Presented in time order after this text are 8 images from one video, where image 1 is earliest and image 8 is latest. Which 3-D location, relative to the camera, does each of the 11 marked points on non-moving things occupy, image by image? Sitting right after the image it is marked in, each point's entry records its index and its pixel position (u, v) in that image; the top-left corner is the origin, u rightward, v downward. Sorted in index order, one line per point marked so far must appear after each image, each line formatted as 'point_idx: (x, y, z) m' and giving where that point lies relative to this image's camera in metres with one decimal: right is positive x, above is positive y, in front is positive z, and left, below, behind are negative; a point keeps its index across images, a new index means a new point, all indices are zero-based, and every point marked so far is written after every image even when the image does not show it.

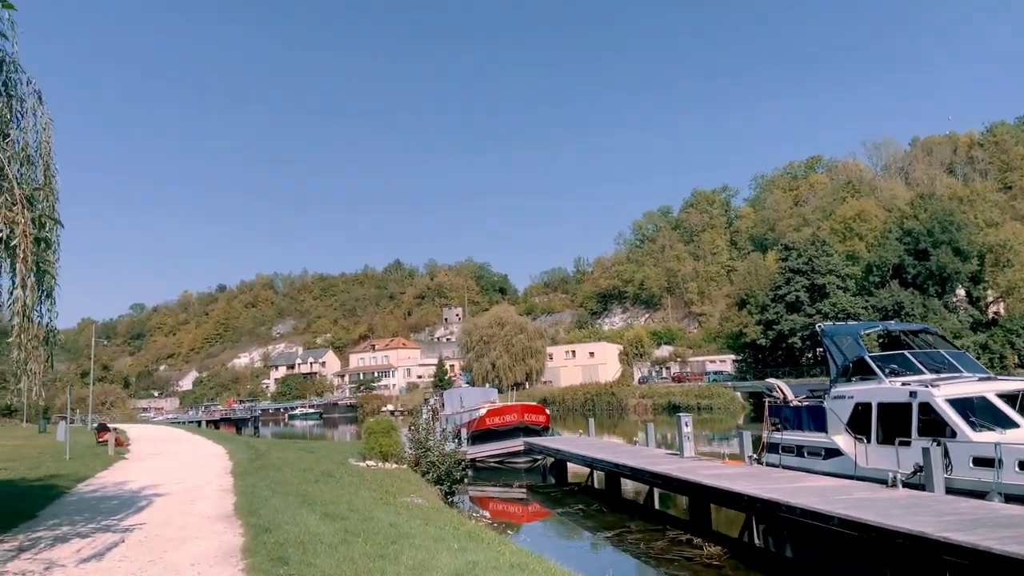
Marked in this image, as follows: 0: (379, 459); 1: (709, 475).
0: (-3.8, -4.9, +19.9) m
1: (+4.2, -4.0, +14.9) m
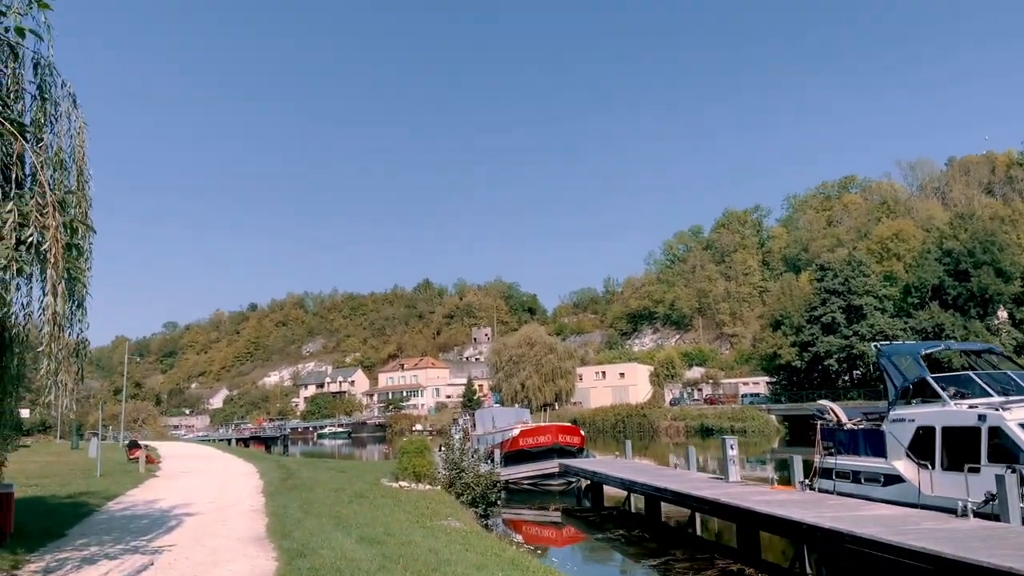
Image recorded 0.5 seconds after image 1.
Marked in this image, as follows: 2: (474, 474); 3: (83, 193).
0: (-2.8, -5.3, +19.4) m
1: (+5.0, -4.3, +14.1) m
2: (-1.0, -4.9, +18.5) m
3: (-4.9, +1.1, +8.1) m
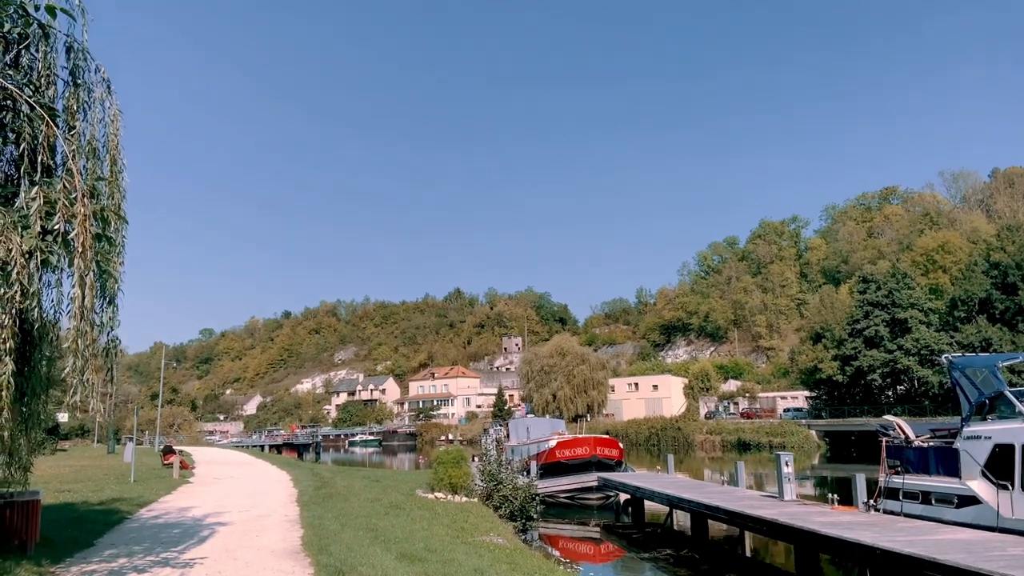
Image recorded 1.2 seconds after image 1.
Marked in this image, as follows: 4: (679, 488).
0: (-1.7, -5.4, +18.7) m
1: (+5.8, -4.4, +13.2) m
2: (0.0, -5.1, +17.8) m
3: (-4.3, +1.2, +7.6) m
4: (+4.6, -5.5, +19.3) m
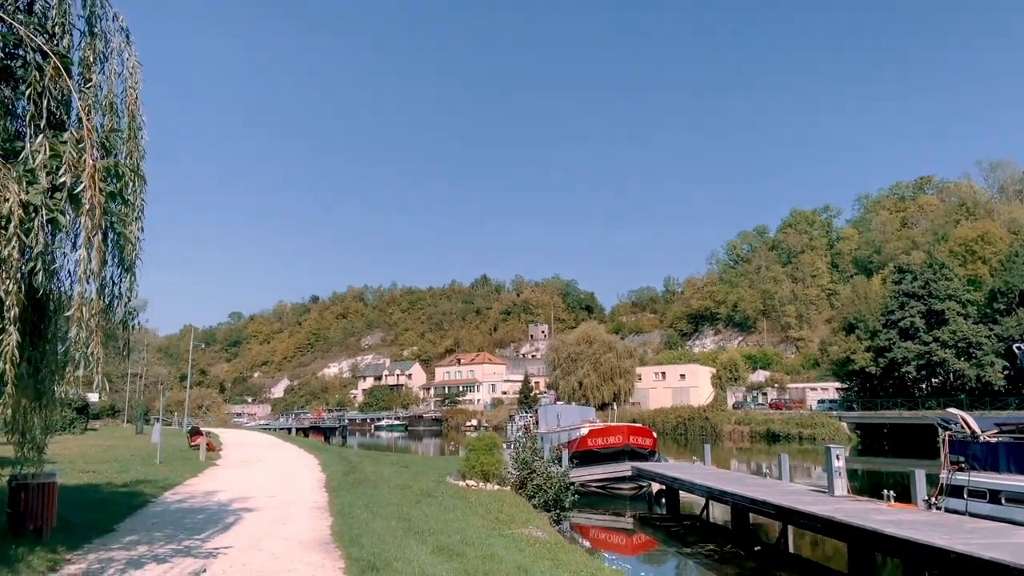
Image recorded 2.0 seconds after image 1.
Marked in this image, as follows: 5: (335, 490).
0: (-0.9, -4.9, +18.1) m
1: (+6.5, -4.1, +12.3) m
2: (+0.8, -4.6, +17.1) m
3: (-3.8, +1.5, +7.0) m
4: (+5.5, -5.1, +18.5) m
5: (-3.5, -4.0, +13.9) m
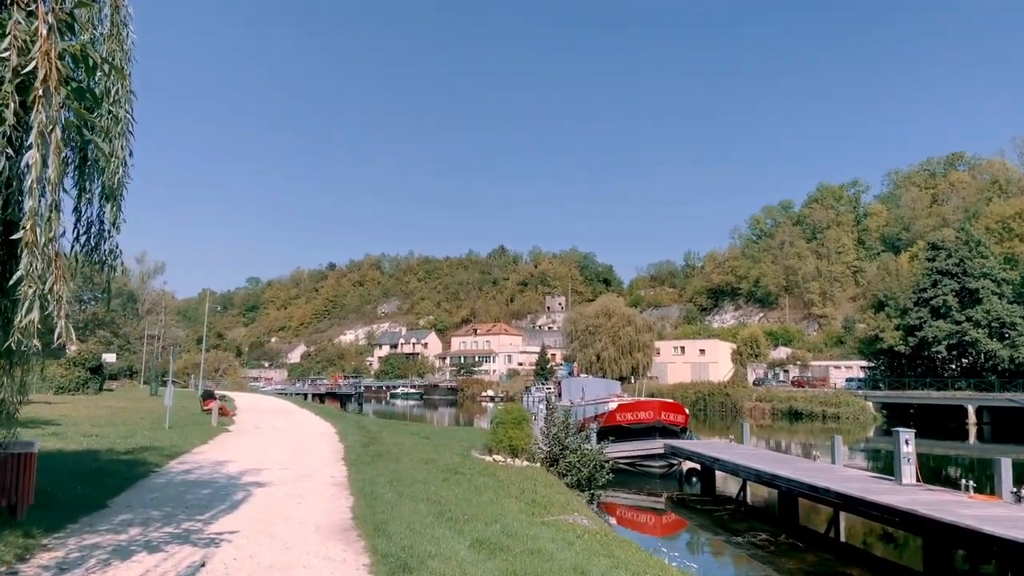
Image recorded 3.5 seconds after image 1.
0: (-0.1, -4.0, +17.0) m
1: (+7.1, -3.6, +10.9) m
2: (+1.5, -3.8, +15.9) m
3: (-3.2, +2.0, +5.6) m
4: (+6.2, -4.3, +17.2) m
5: (-2.9, -3.2, +12.7) m
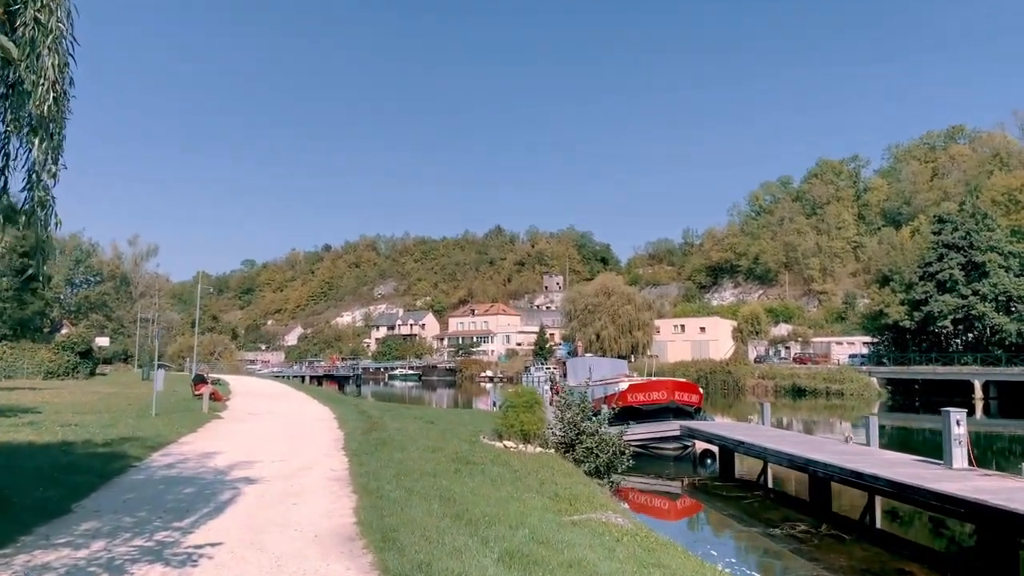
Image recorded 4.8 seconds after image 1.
0: (+0.1, -3.4, +15.9) m
1: (+7.4, -3.1, +9.9) m
2: (+1.8, -3.2, +14.8) m
3: (-2.9, +2.3, +4.4) m
4: (+6.5, -3.6, +16.1) m
5: (-2.6, -2.7, +11.6) m
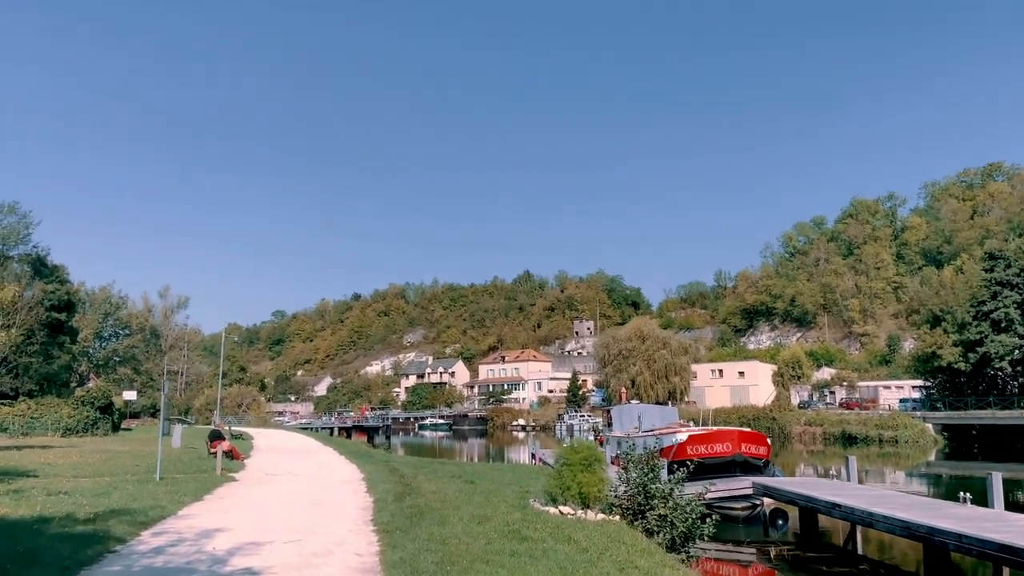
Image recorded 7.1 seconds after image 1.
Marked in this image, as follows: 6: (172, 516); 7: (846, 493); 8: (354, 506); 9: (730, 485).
0: (+1.2, -4.2, +13.6) m
1: (+8.2, -3.3, +7.4) m
2: (+2.8, -3.8, +12.5) m
3: (-2.4, +2.2, +2.6) m
4: (+7.6, -4.3, +13.6) m
5: (-1.7, -3.3, +9.5) m
6: (-5.0, -3.3, +10.2) m
7: (+7.7, -4.7, +16.2) m
8: (-2.7, -3.6, +11.7) m
9: (+5.9, -5.4, +19.1) m
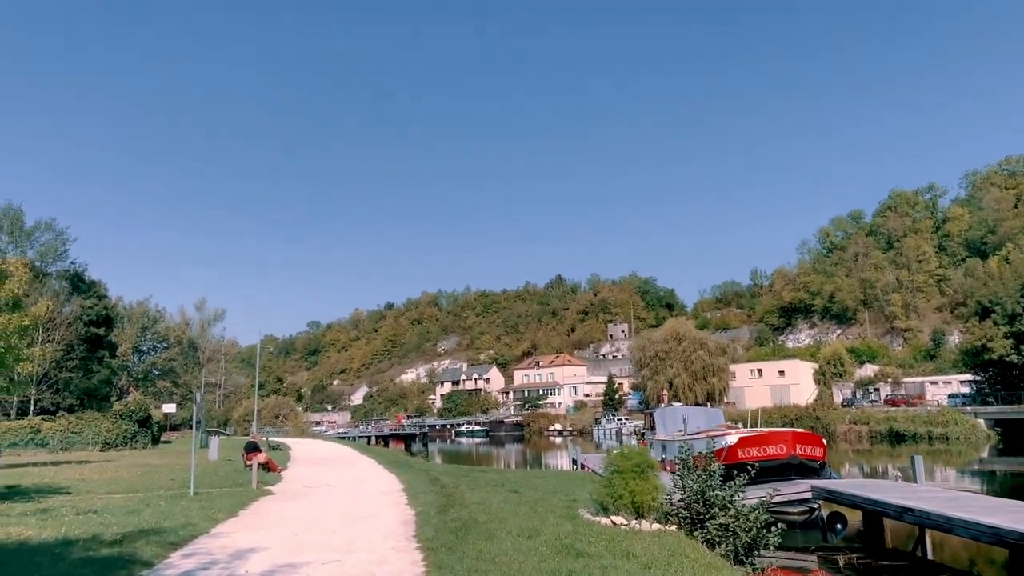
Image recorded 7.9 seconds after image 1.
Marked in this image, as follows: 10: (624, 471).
0: (+2.1, -4.1, +12.7) m
1: (+8.8, -3.0, +6.2) m
2: (+3.7, -3.7, +11.6) m
3: (-2.2, +2.3, +2.0) m
4: (+8.5, -4.0, +12.5) m
5: (-1.0, -3.2, +8.8) m
6: (-4.2, -3.4, +9.7) m
7: (+8.7, -4.5, +15.1) m
8: (-1.9, -3.6, +11.0) m
9: (+7.1, -5.2, +18.0) m
10: (+2.1, -3.4, +13.0) m
